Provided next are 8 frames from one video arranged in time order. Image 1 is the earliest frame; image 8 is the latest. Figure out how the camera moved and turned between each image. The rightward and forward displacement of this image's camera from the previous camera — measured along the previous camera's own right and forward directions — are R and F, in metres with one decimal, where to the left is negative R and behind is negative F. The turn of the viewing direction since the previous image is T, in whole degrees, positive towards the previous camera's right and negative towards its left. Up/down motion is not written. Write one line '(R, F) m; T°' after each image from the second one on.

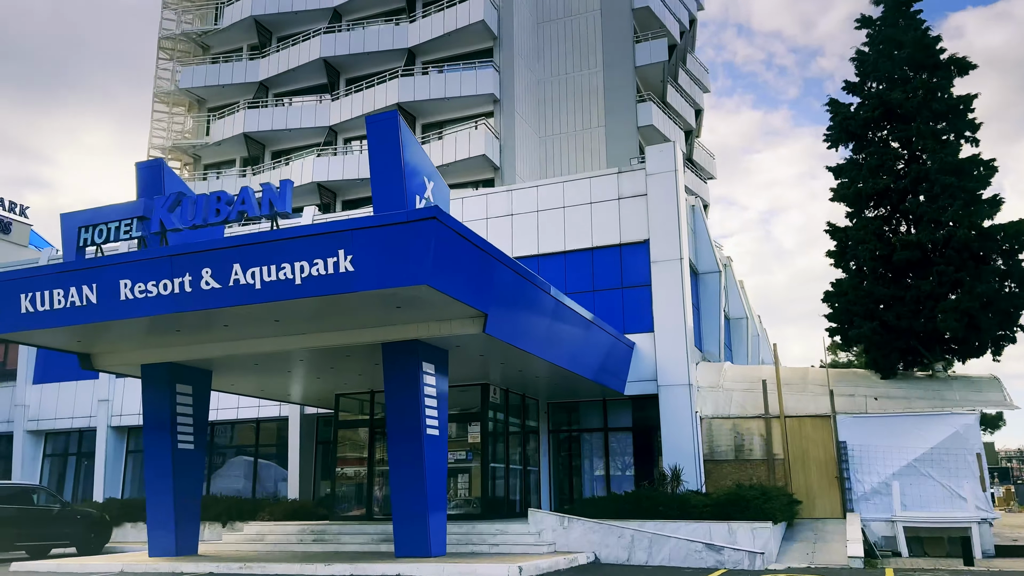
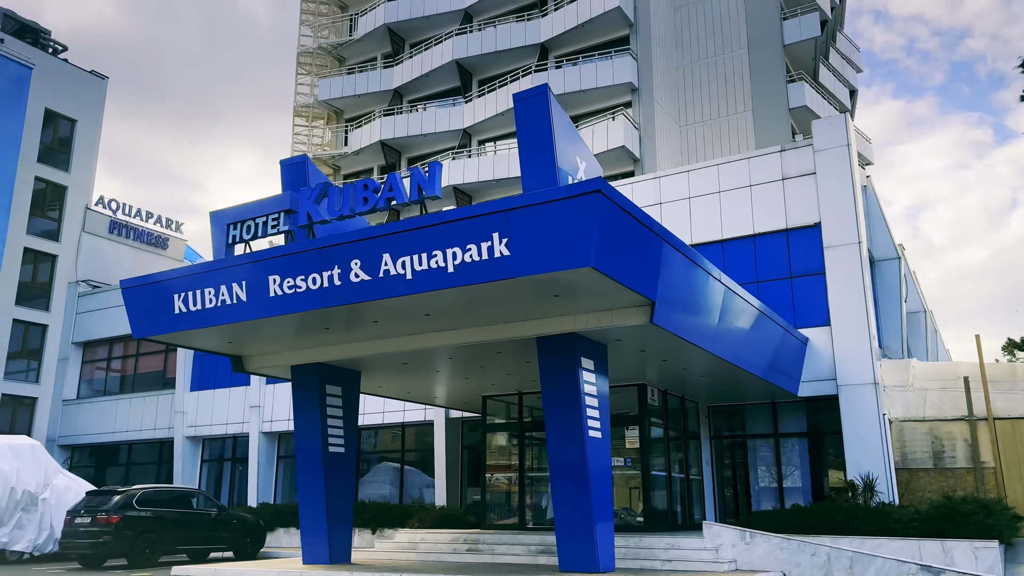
(-0.7, +1.3) m; -9°
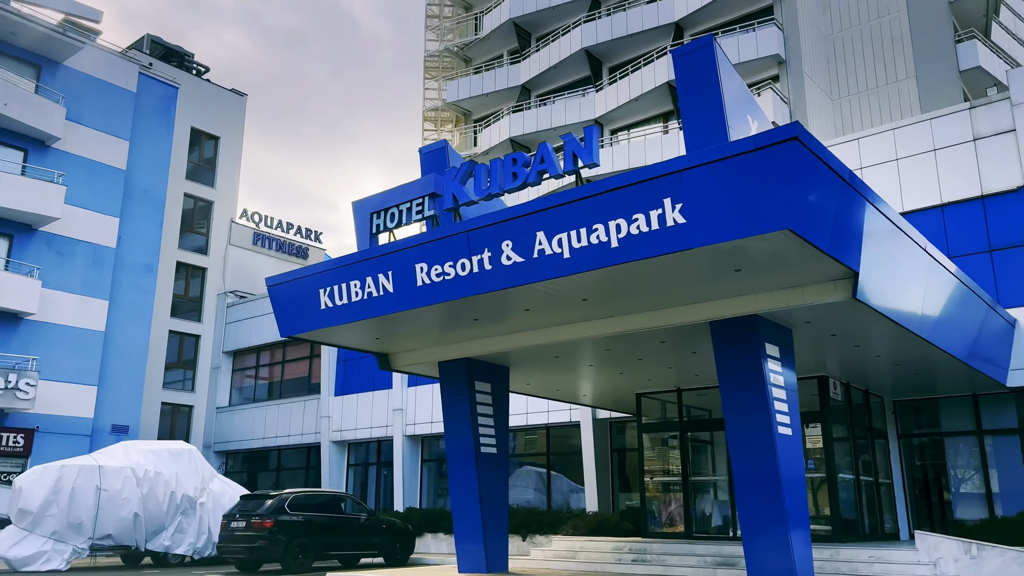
(-0.6, +1.2) m; -9°
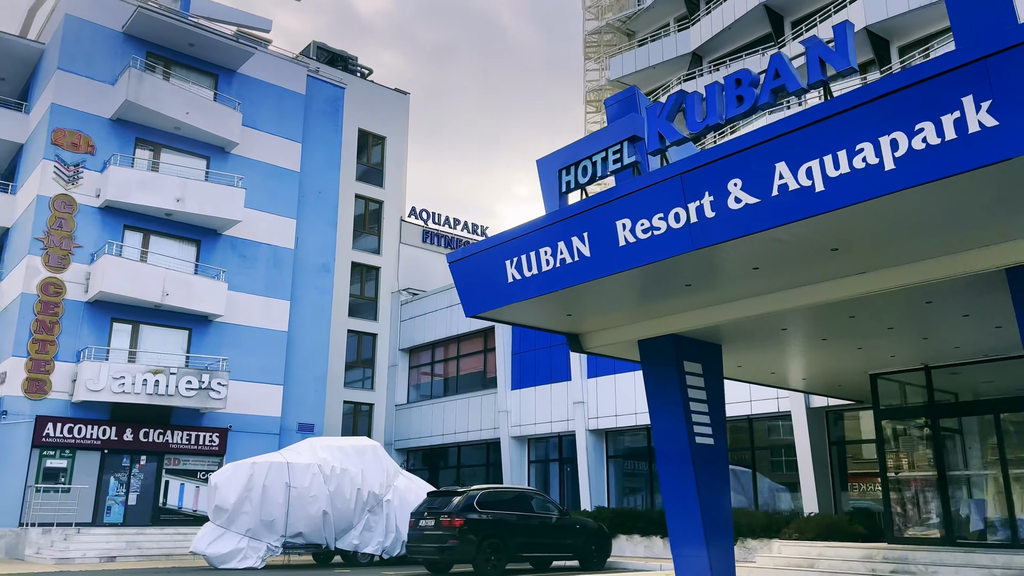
(-0.8, +1.7) m; -11°
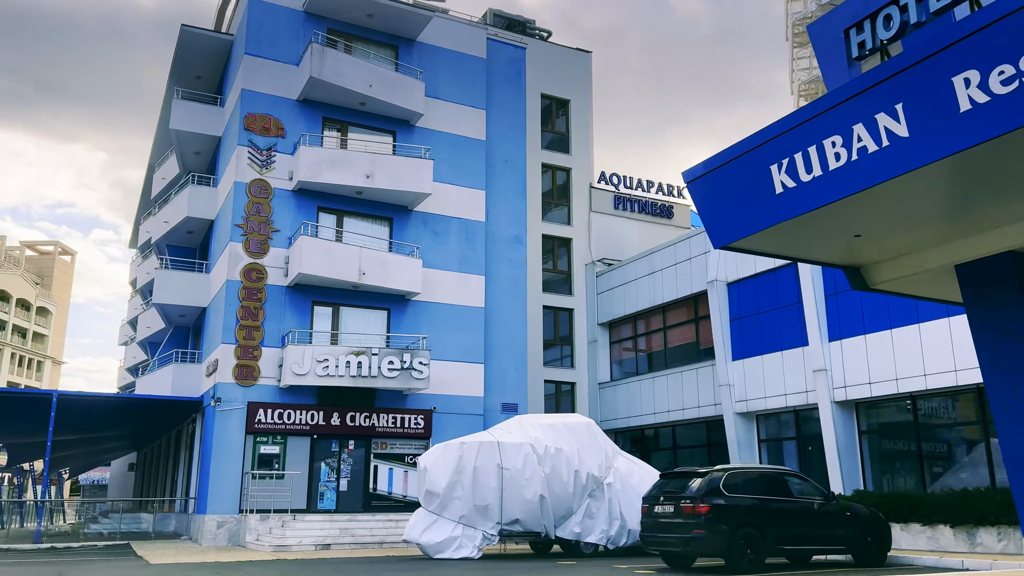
(-1.0, +2.4) m; -13°
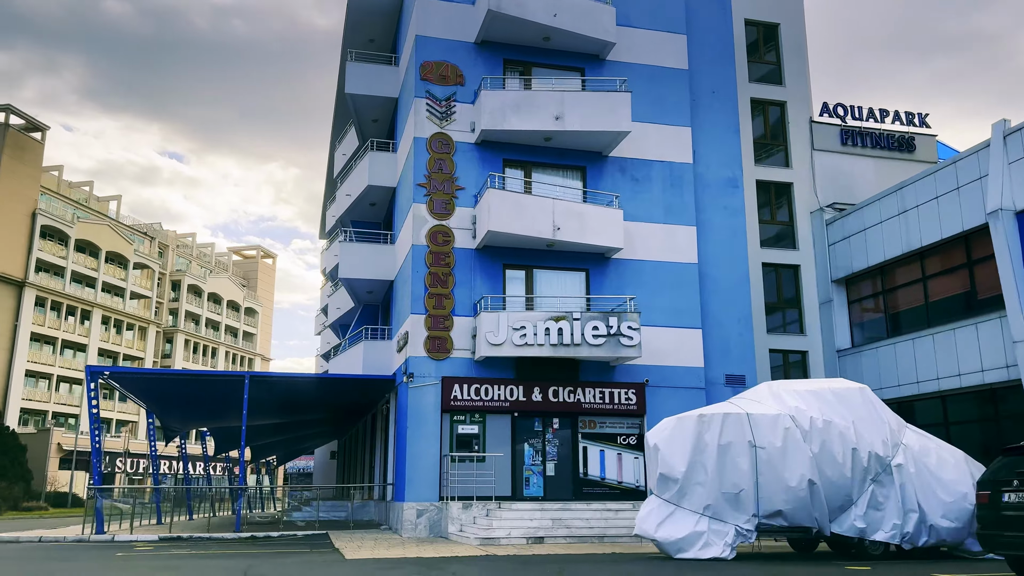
(-1.2, +3.3) m; -12°
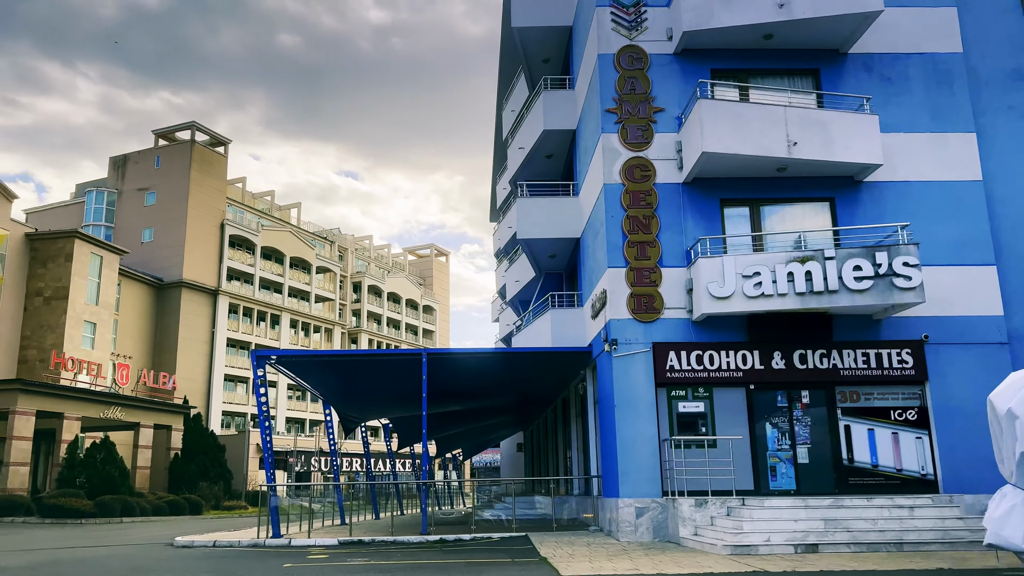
(-1.2, +3.9) m; -12°
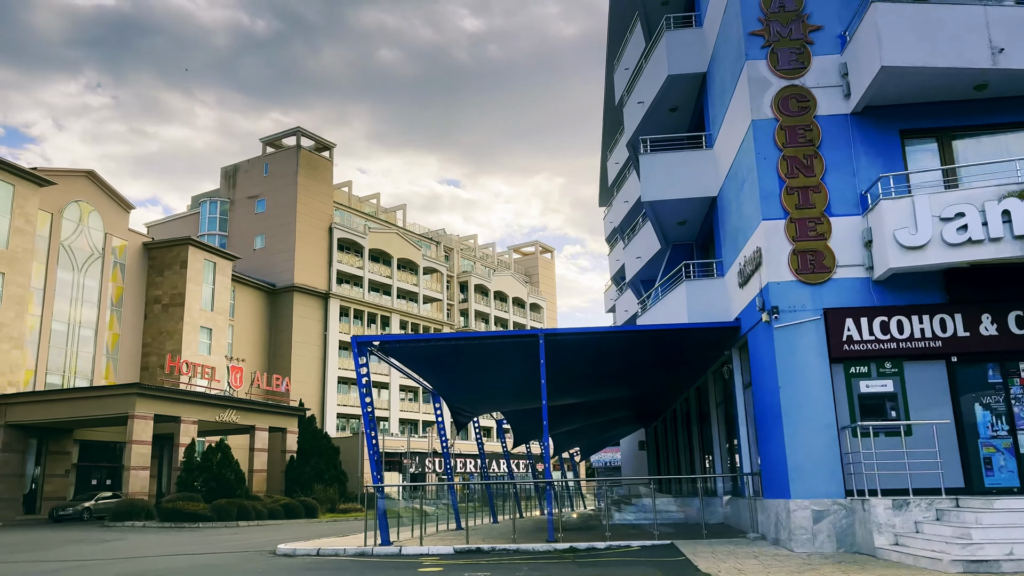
(-0.5, +2.5) m; -7°
